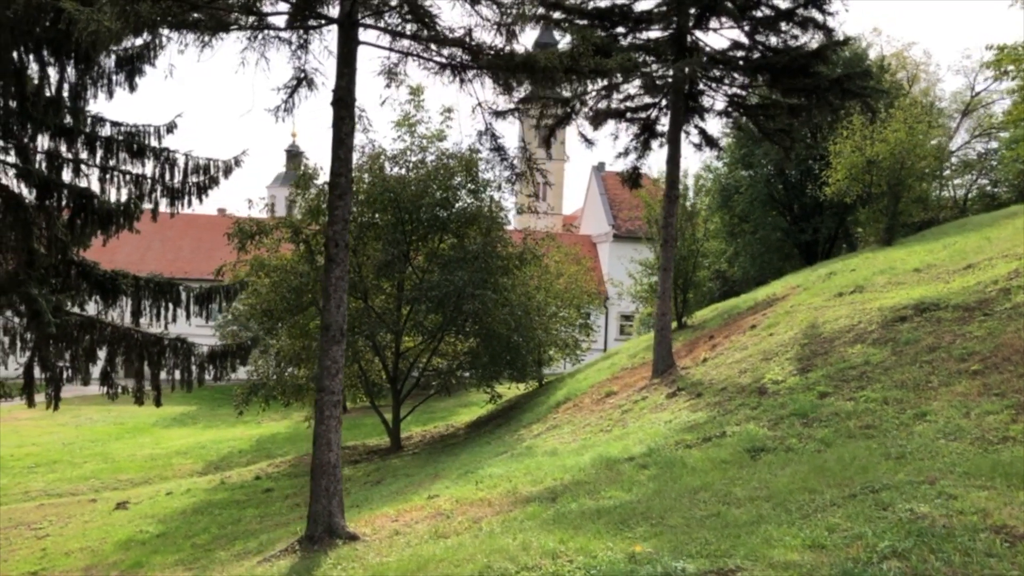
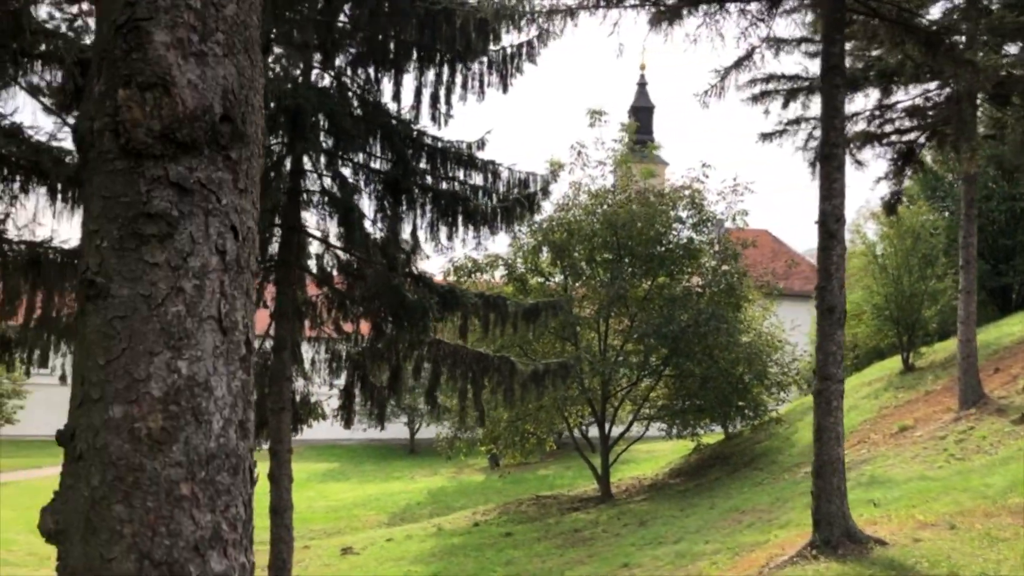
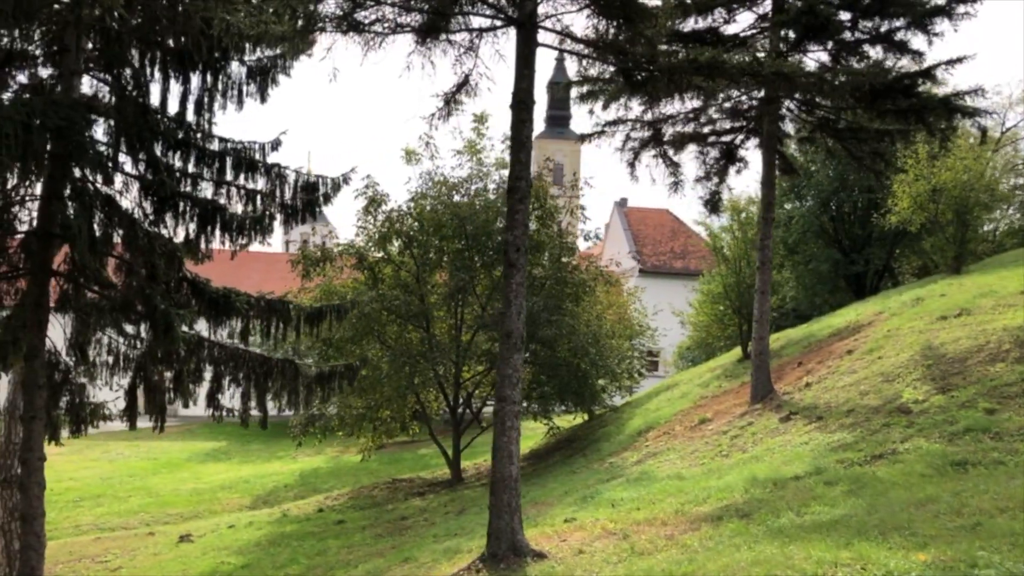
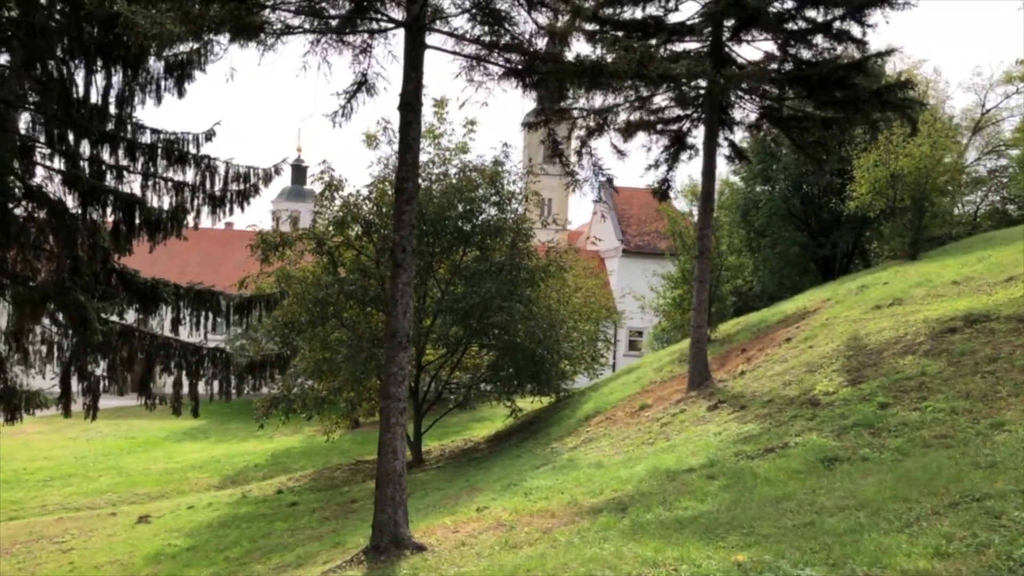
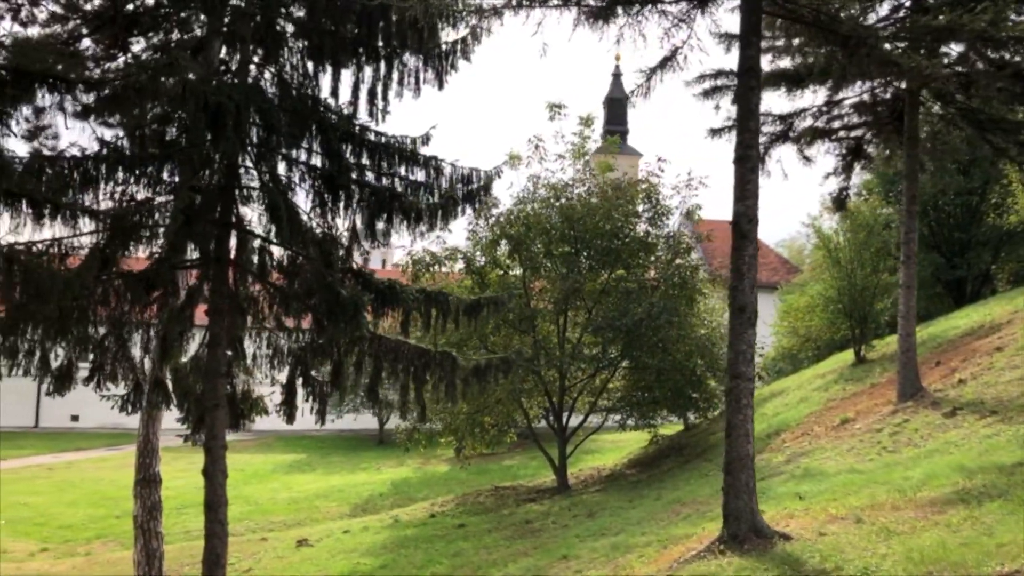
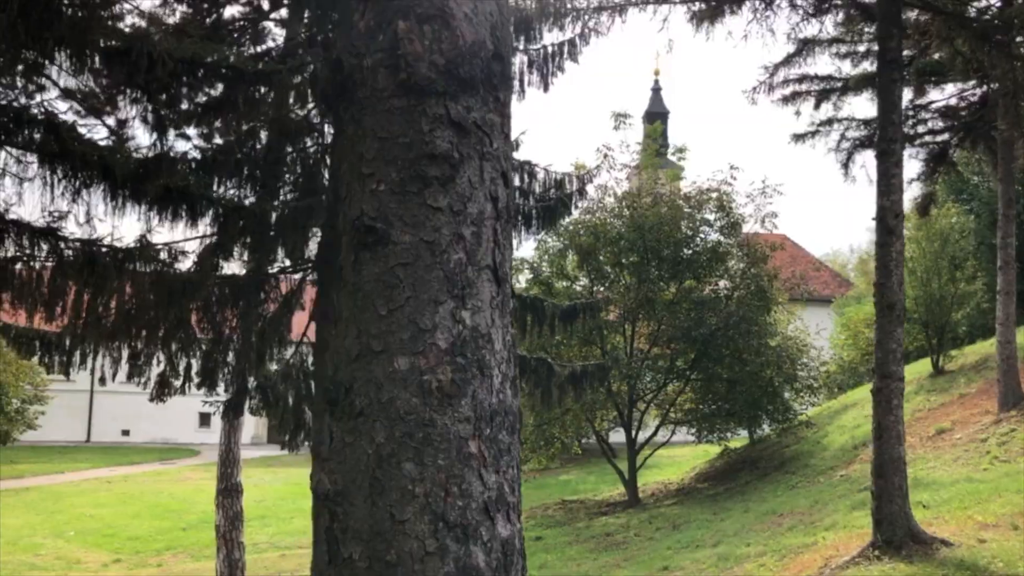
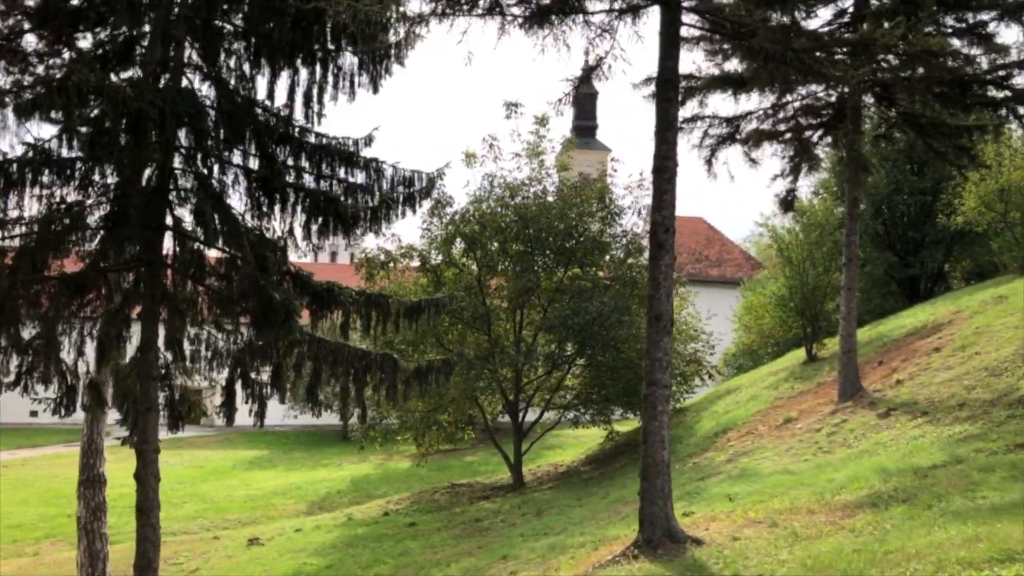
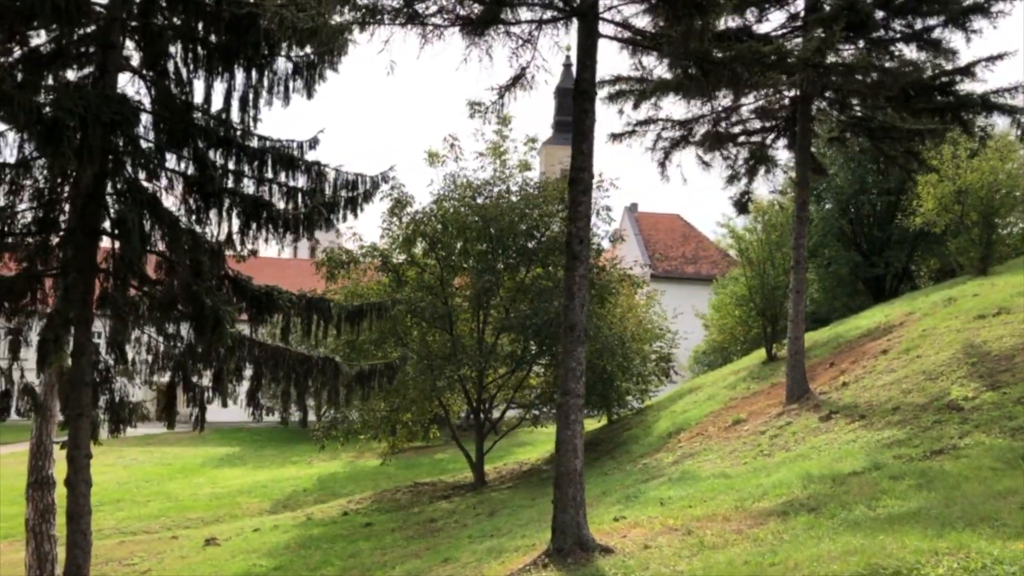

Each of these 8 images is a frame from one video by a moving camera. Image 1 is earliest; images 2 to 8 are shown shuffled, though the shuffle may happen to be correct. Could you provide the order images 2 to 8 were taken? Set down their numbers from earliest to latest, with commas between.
4, 3, 8, 7, 5, 2, 6
